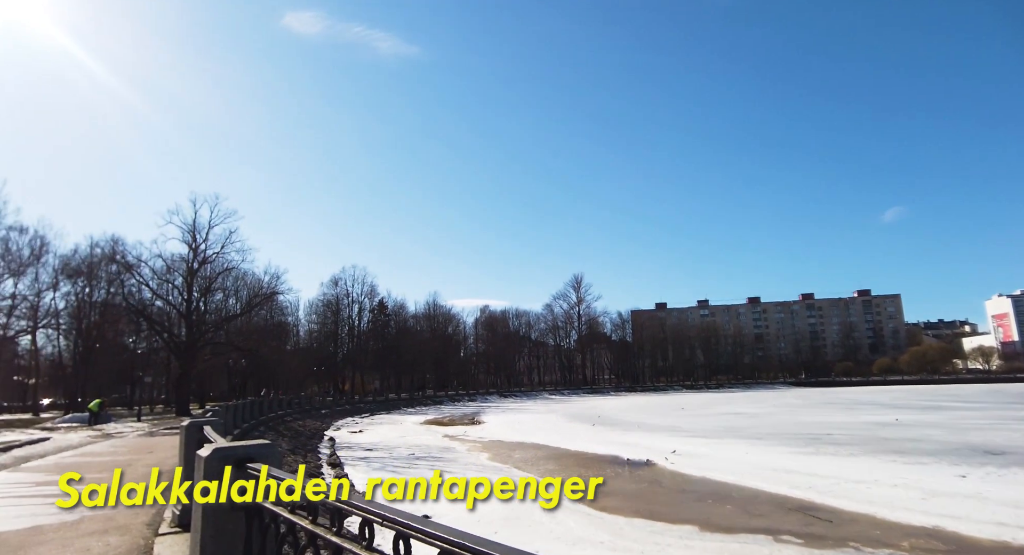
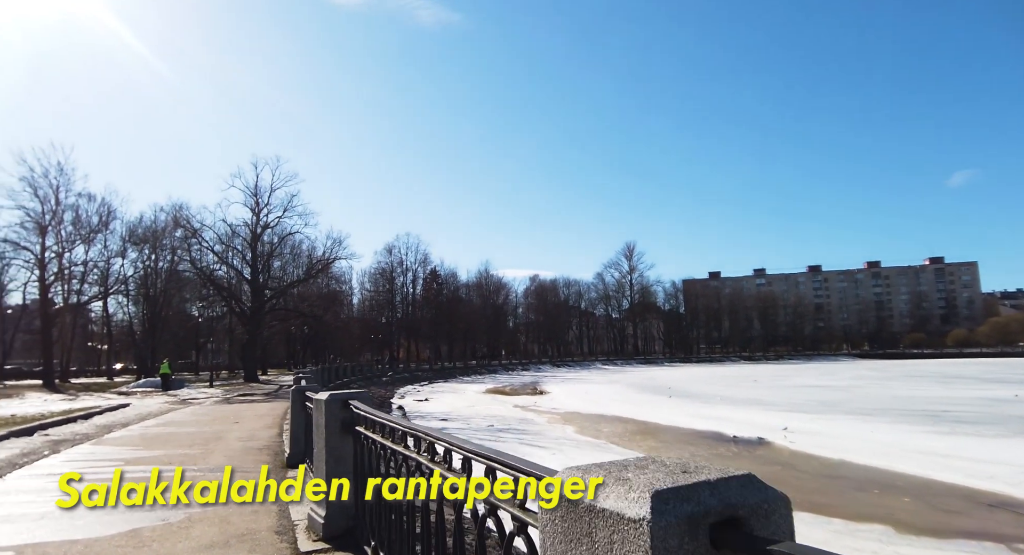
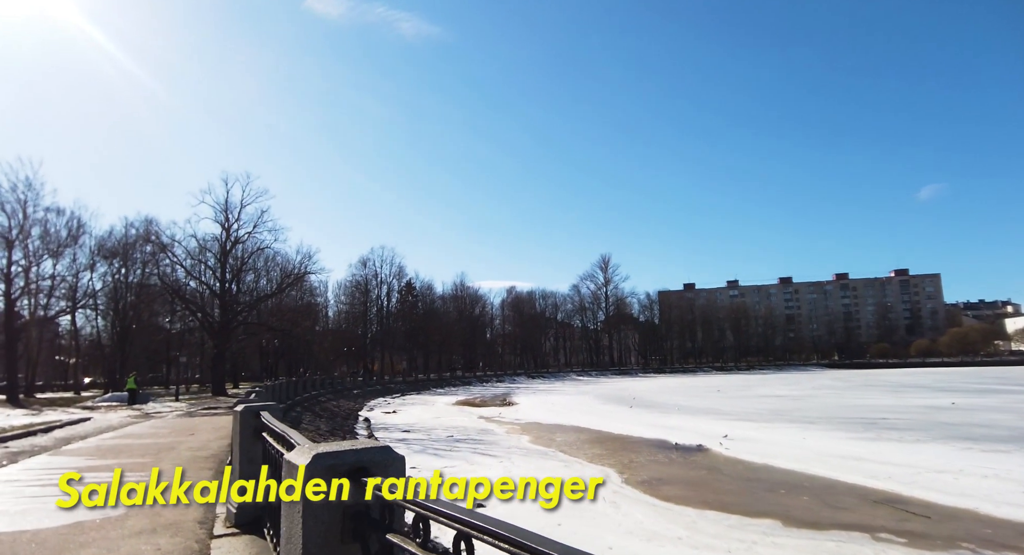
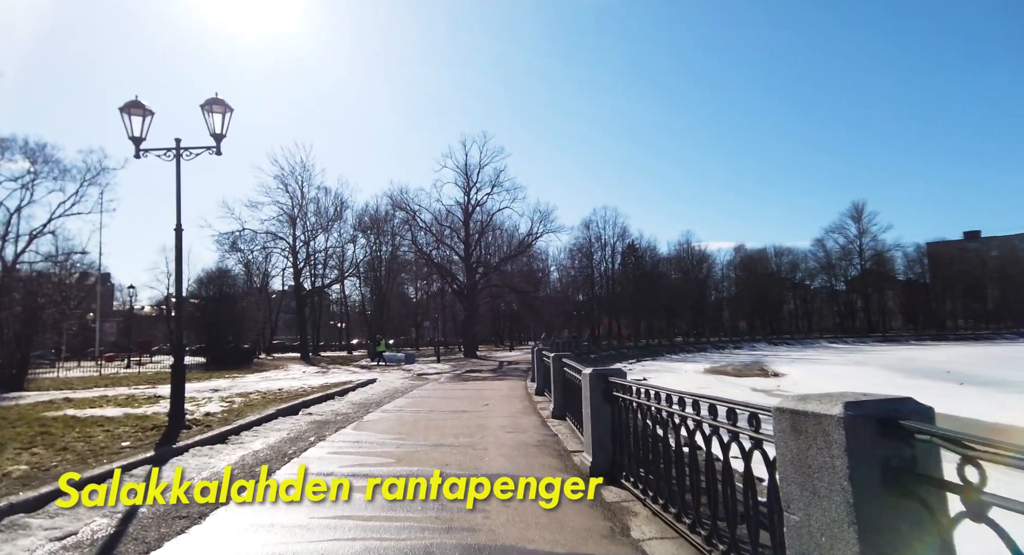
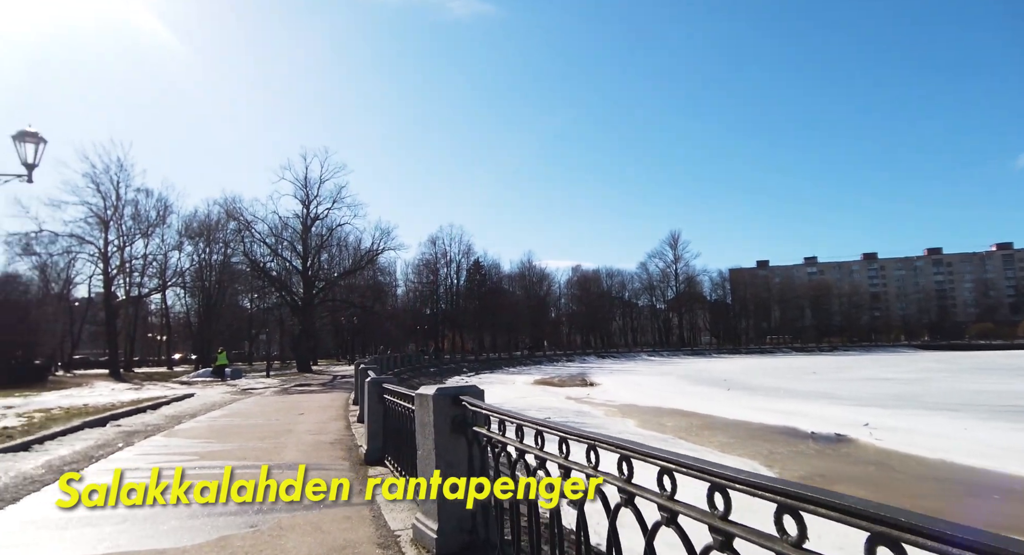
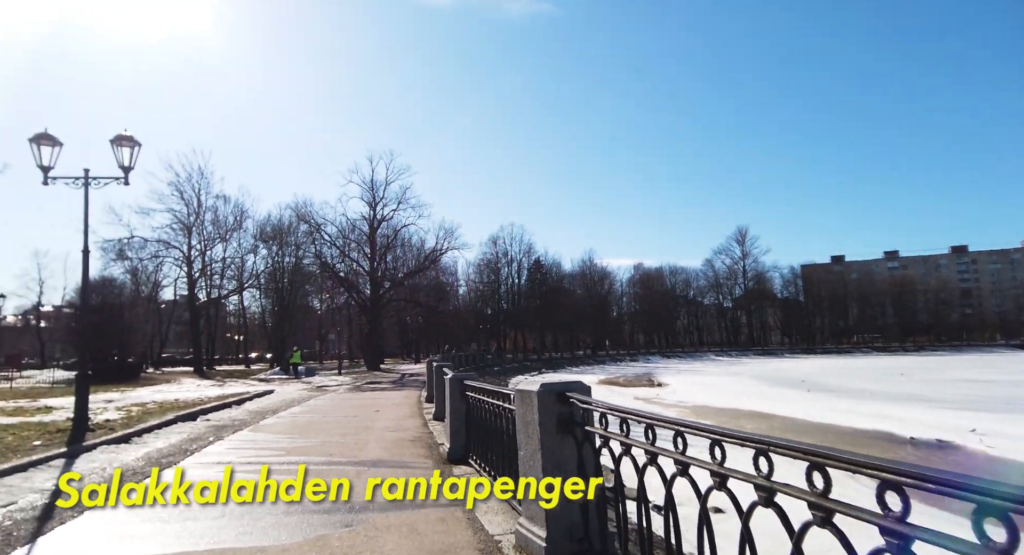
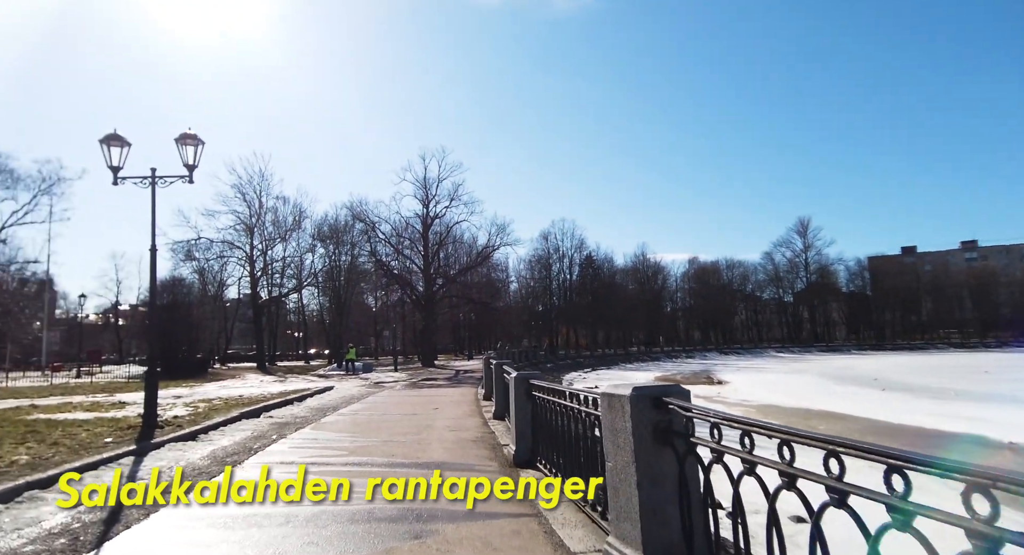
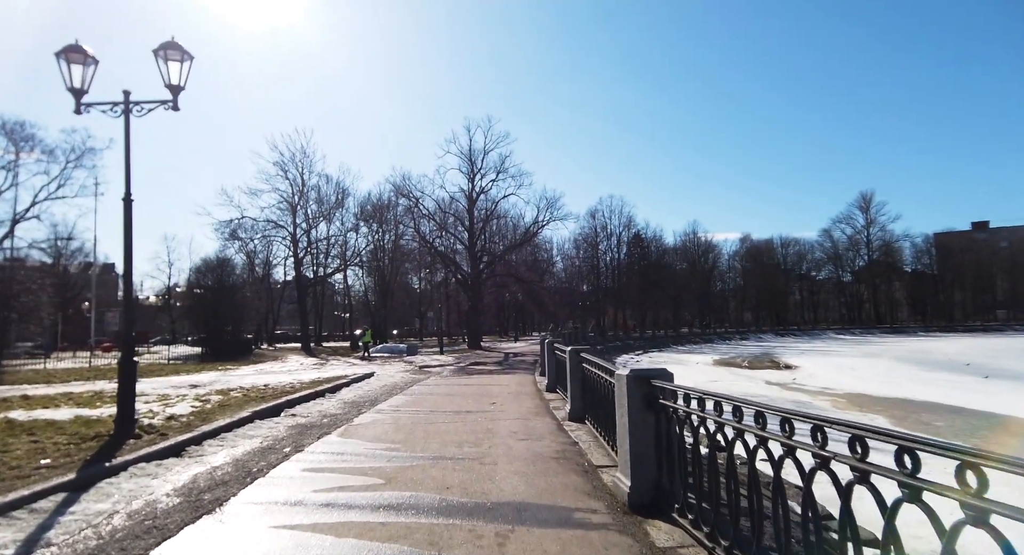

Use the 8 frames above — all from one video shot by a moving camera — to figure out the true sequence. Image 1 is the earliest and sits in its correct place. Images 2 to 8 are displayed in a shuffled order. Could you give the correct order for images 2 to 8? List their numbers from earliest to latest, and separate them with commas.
3, 2, 5, 6, 7, 4, 8
